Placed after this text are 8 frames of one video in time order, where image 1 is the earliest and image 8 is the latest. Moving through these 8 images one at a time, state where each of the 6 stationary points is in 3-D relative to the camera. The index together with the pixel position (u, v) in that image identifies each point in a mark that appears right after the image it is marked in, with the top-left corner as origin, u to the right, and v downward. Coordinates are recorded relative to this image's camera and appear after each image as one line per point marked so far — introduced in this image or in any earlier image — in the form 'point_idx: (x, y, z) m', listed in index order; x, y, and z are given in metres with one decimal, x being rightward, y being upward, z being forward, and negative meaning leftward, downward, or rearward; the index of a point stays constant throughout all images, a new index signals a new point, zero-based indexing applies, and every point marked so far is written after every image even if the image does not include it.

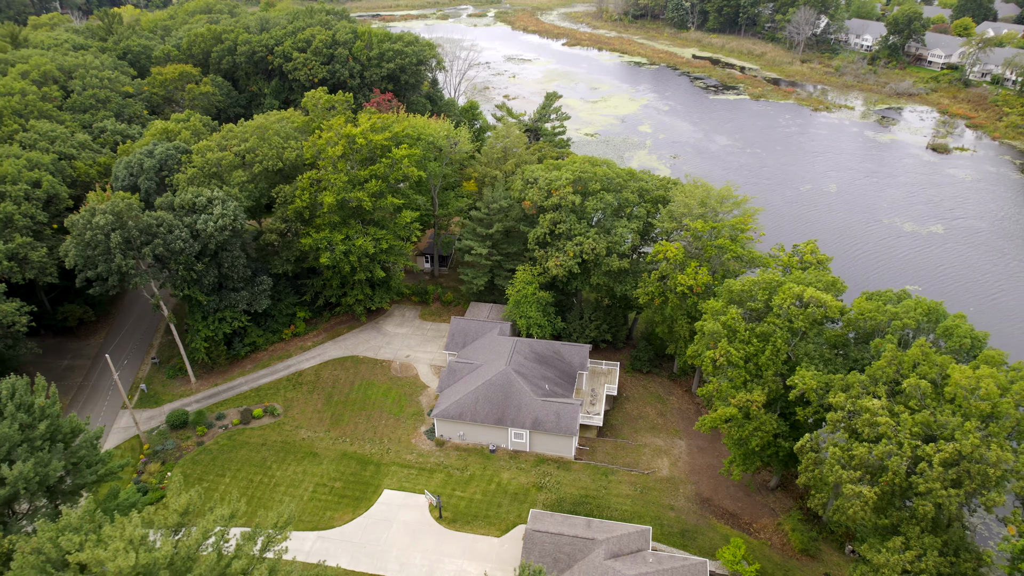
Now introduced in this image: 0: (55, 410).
0: (-13.3, -3.5, +18.8) m
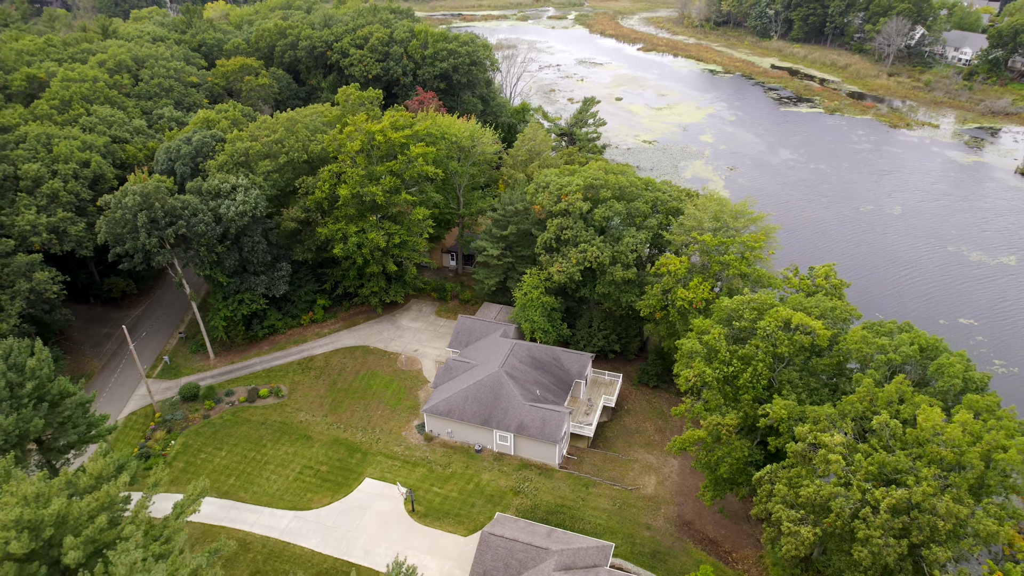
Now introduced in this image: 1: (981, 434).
0: (-14.8, -2.6, +20.4) m
1: (+11.5, -3.6, +16.0) m
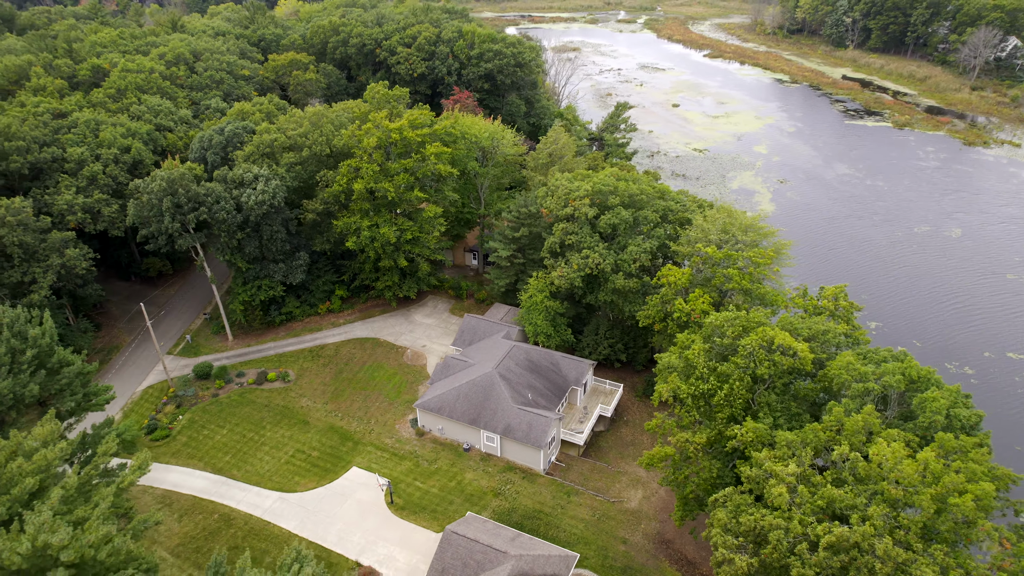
0: (-15.8, -1.8, +21.9) m
1: (+9.8, -4.3, +14.9) m
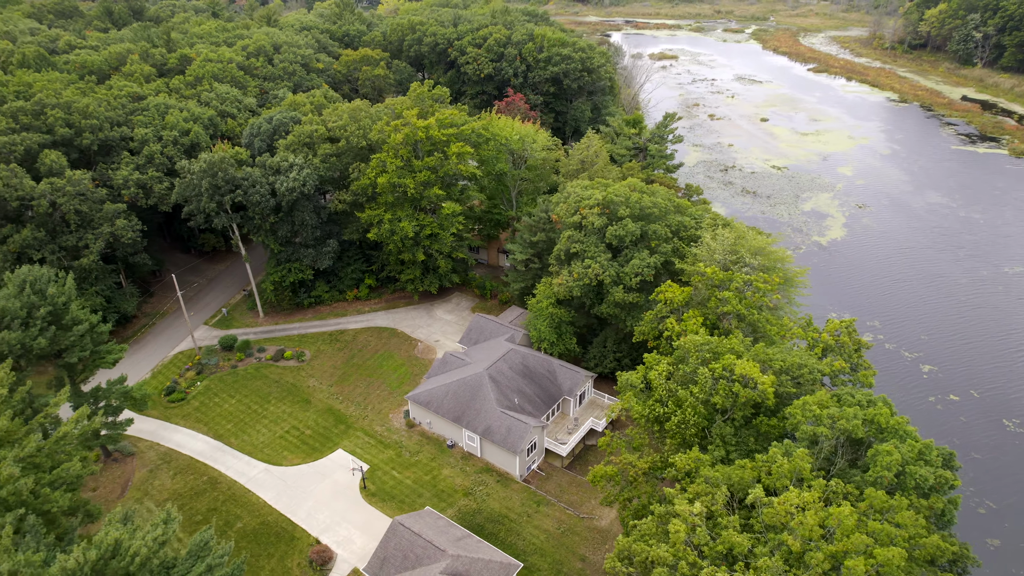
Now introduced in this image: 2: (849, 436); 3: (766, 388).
0: (-16.9, -0.4, +24.3) m
1: (+7.1, -5.2, +13.7) m
2: (+9.1, -4.0, +17.5) m
3: (+7.6, -2.9, +19.3) m
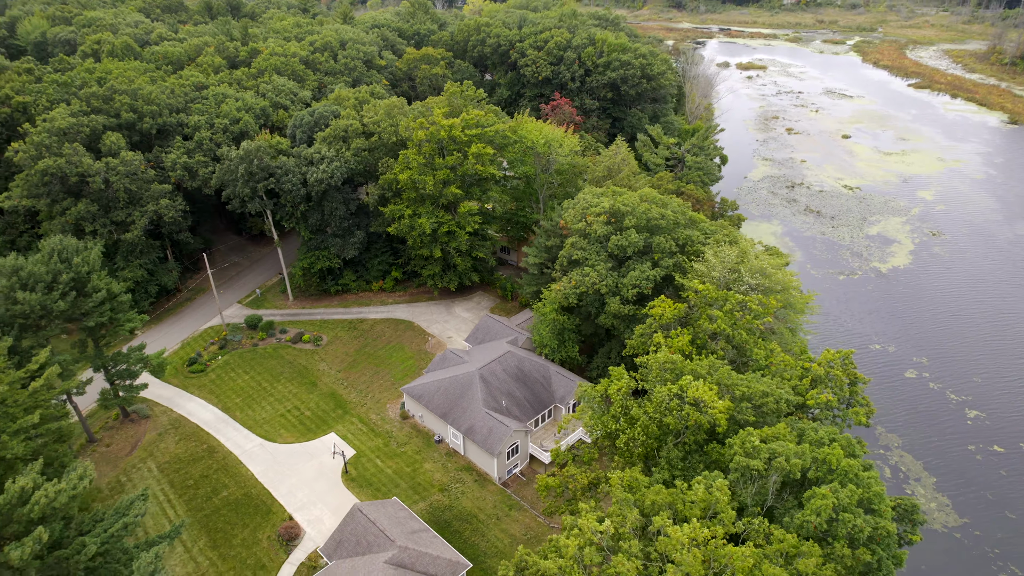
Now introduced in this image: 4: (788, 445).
0: (-17.6, +0.8, +26.6) m
1: (+4.4, -5.7, +13.0) m
2: (+7.0, -4.7, +16.5) m
3: (+5.8, -3.5, +18.4) m
4: (+7.4, -4.2, +17.3) m
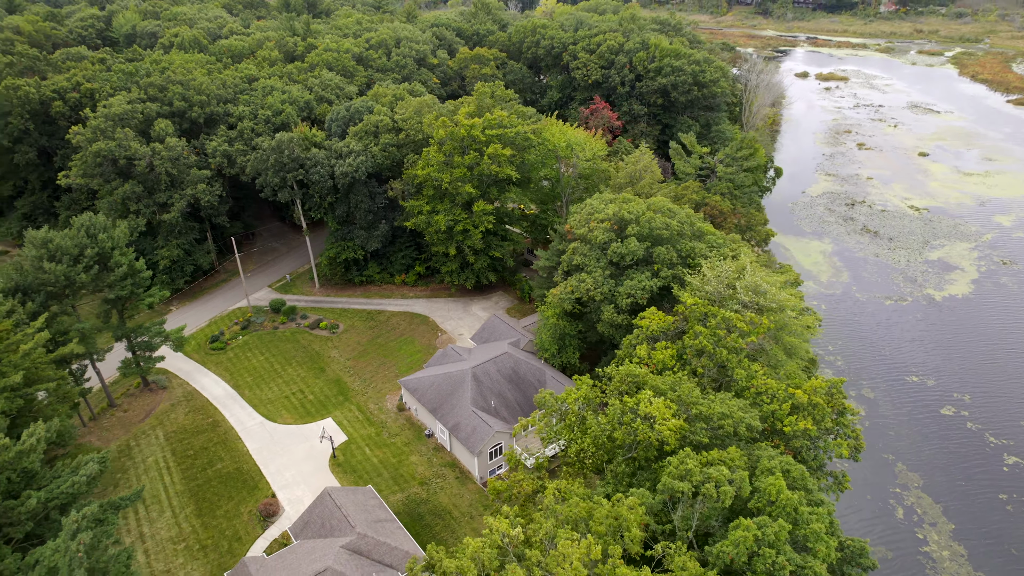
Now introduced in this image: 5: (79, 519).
0: (-17.8, +1.9, +28.6) m
1: (+2.0, -5.9, +12.6) m
2: (+5.0, -5.2, +15.8) m
3: (+4.2, -3.9, +17.9) m
4: (+5.5, -4.7, +16.6) m
5: (-10.5, -5.5, +15.5) m
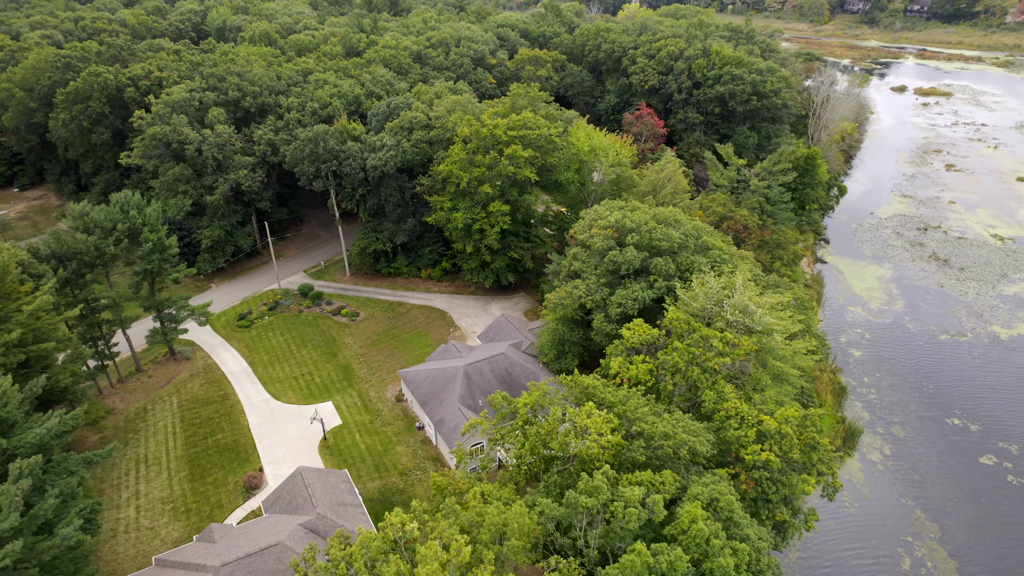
0: (-17.8, +3.2, +30.8) m
1: (-0.7, -6.0, +12.4) m
2: (+2.7, -5.5, +15.2) m
3: (+2.2, -4.2, +17.4) m
4: (+3.3, -5.0, +16.0) m
5: (-12.7, -4.7, +17.0) m
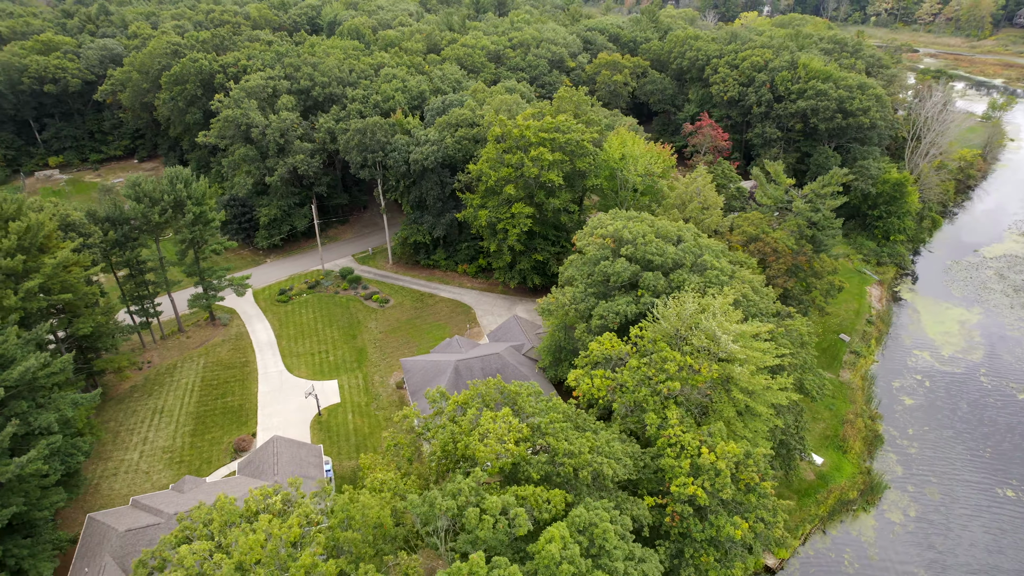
0: (-17.1, +4.9, +33.8) m
1: (-4.5, -5.7, +12.8) m
2: (-0.7, -5.6, +14.9) m
3: (-0.6, -4.2, +17.1) m
4: (+0.1, -5.2, +15.5) m
5: (-15.3, -3.2, +19.3) m
